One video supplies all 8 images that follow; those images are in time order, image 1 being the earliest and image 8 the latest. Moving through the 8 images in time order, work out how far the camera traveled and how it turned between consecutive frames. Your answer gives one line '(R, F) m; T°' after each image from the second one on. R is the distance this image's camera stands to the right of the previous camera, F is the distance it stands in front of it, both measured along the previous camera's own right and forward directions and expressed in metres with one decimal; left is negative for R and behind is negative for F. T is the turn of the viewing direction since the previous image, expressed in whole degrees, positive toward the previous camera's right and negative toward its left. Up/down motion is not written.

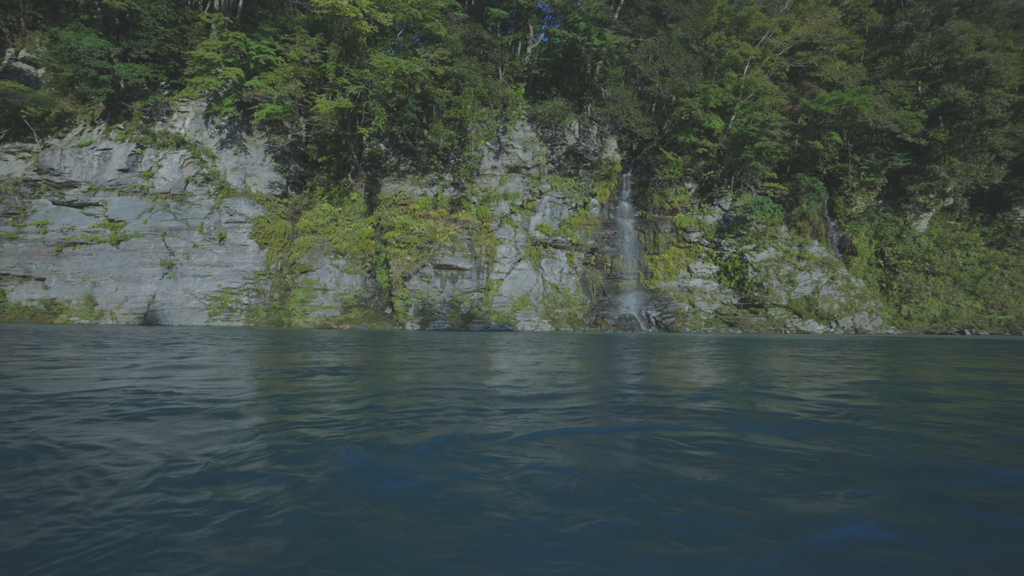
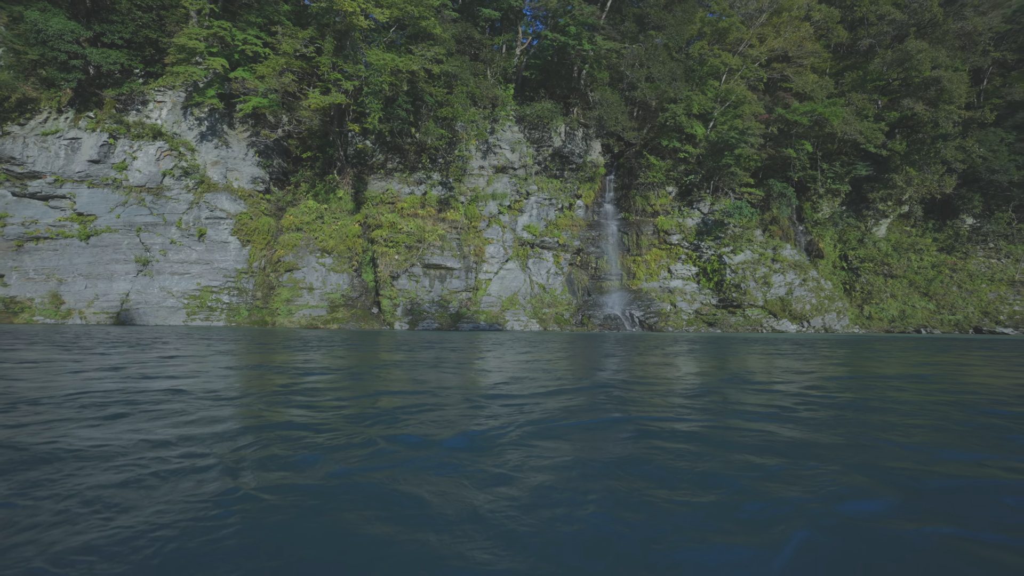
(-0.9, -0.1) m; +4°
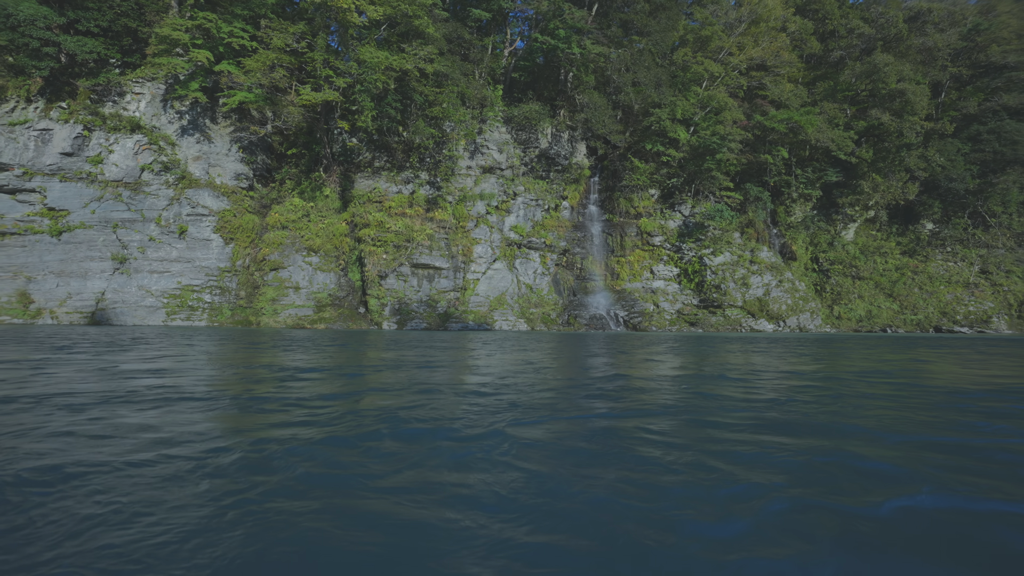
(-0.6, -0.1) m; +3°
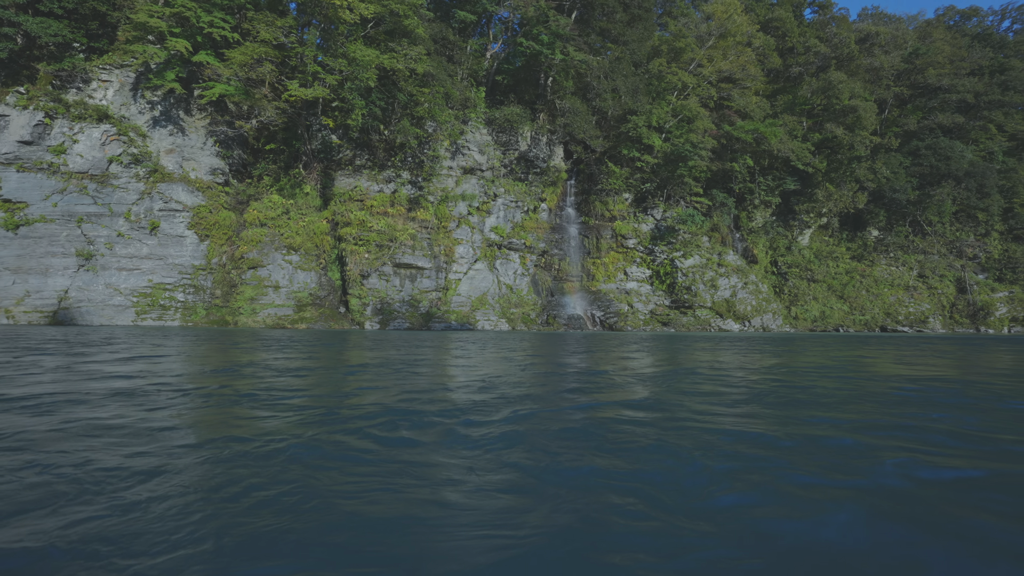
(-0.9, -0.2) m; +5°
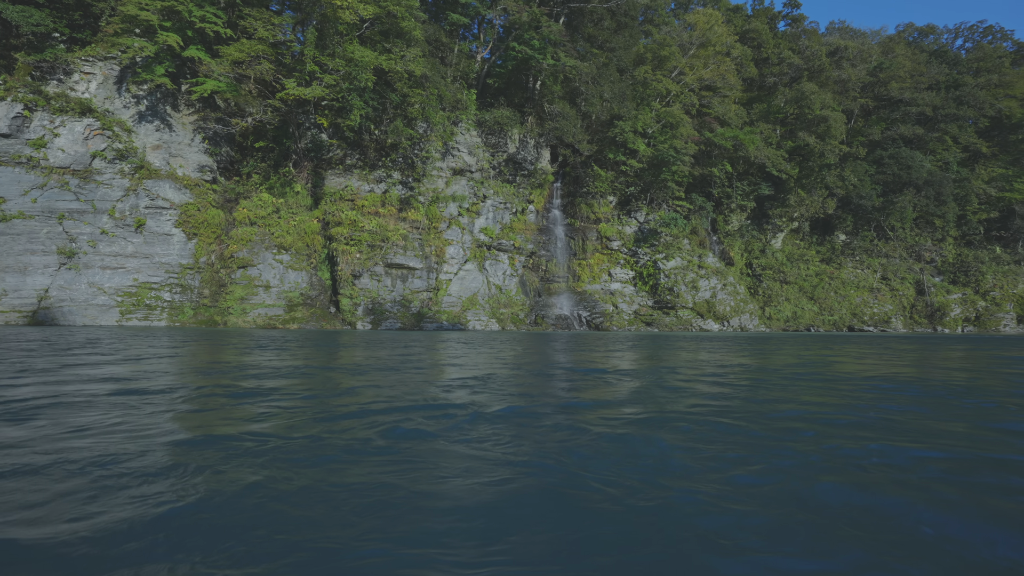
(-0.7, -0.2) m; +3°
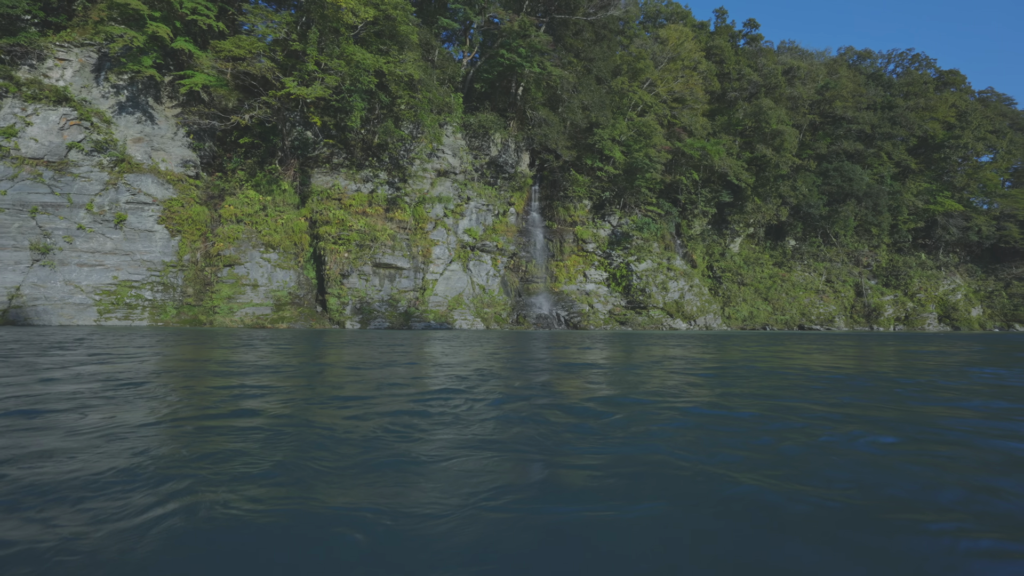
(-1.3, -0.4) m; +6°
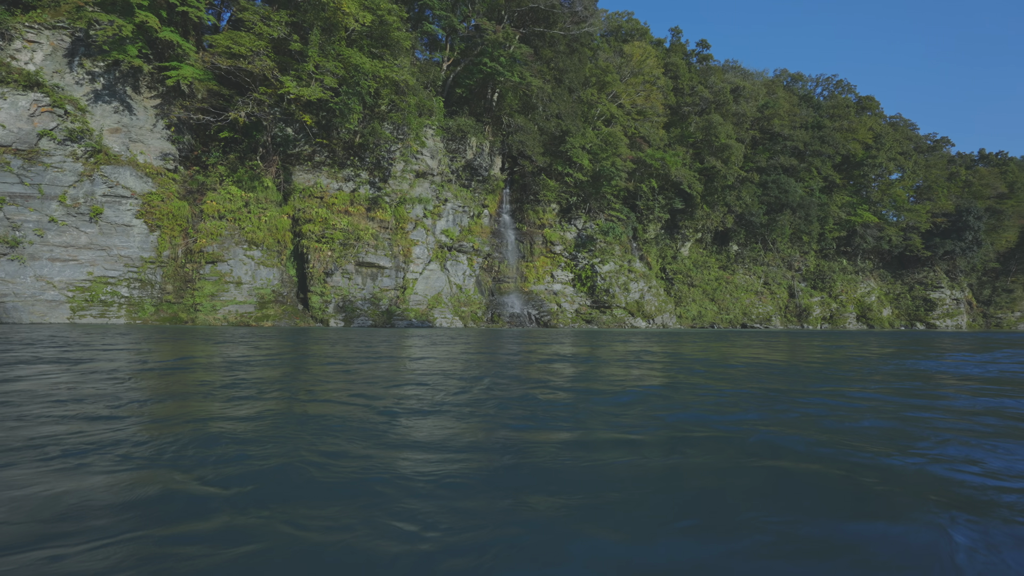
(-1.5, -0.7) m; +7°
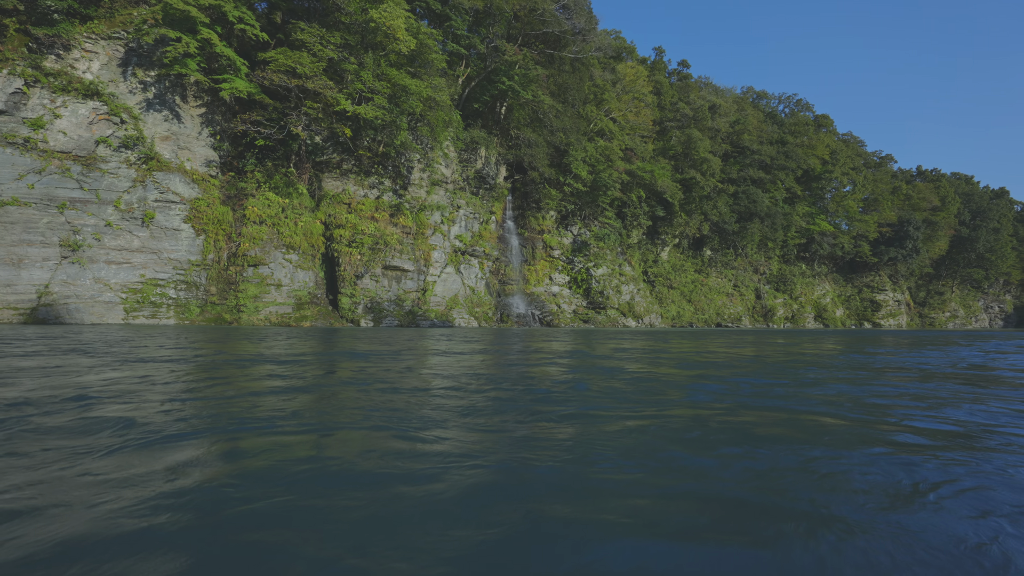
(-2.2, -1.3) m; +5°
